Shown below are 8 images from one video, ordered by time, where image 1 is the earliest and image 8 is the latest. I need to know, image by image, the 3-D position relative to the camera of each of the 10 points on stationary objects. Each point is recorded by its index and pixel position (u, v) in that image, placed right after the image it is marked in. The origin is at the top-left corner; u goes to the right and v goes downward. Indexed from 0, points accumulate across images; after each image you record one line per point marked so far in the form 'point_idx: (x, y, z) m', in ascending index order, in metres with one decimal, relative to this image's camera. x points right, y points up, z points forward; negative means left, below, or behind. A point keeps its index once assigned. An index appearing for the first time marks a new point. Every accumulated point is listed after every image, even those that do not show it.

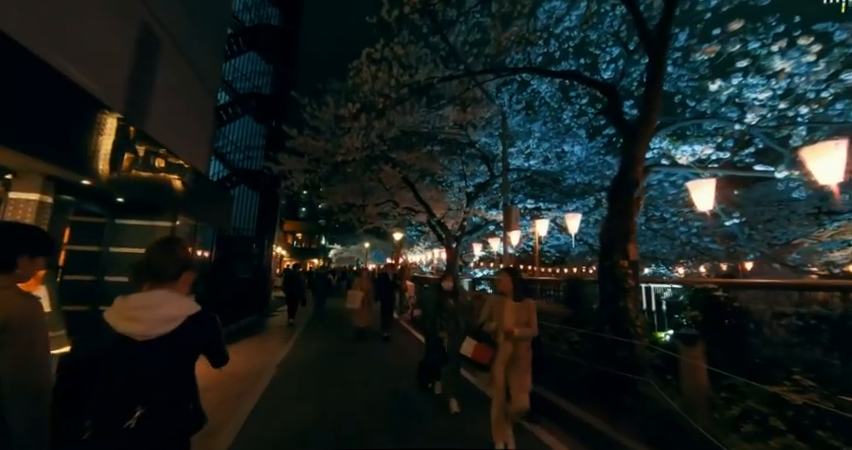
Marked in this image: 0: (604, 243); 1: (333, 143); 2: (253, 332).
0: (+3.1, -0.3, +5.7) m
1: (-3.6, +3.3, +12.9) m
2: (-6.8, -4.2, +13.0) m
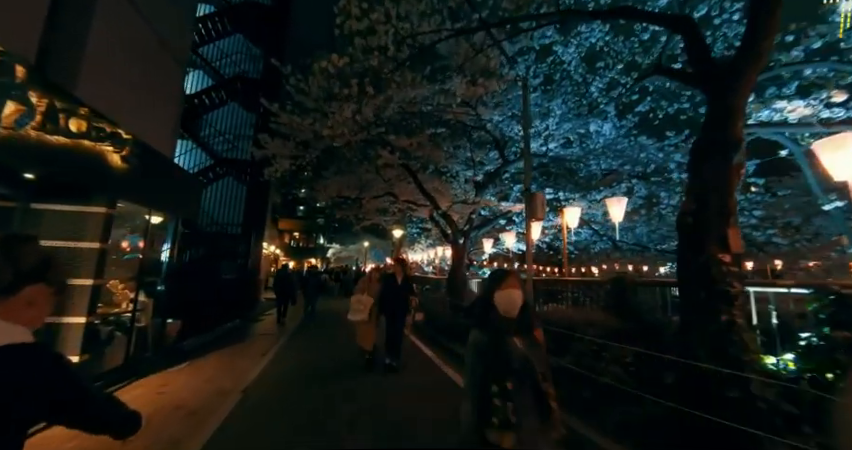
0: (+3.2, -0.1, +4.0) m
1: (-3.5, +3.6, +11.2) m
2: (-6.7, -4.0, +11.3) m
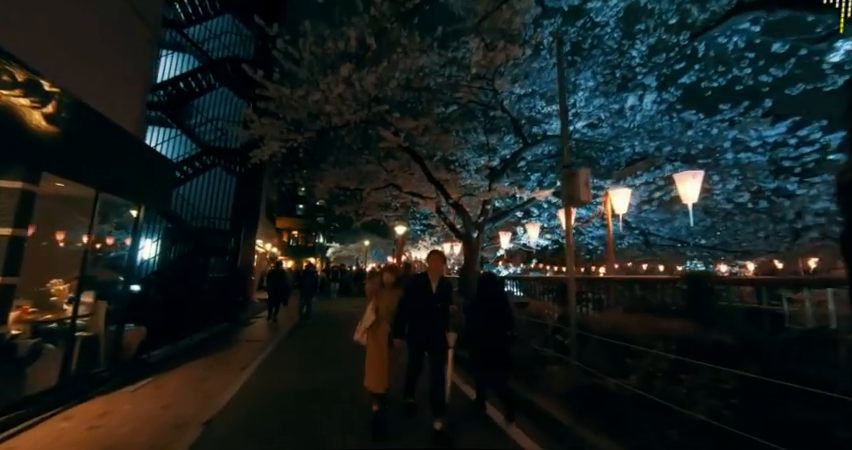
0: (+3.5, +0.2, +2.6) m
1: (-3.2, +3.8, +9.8) m
2: (-6.4, -3.7, +9.9) m
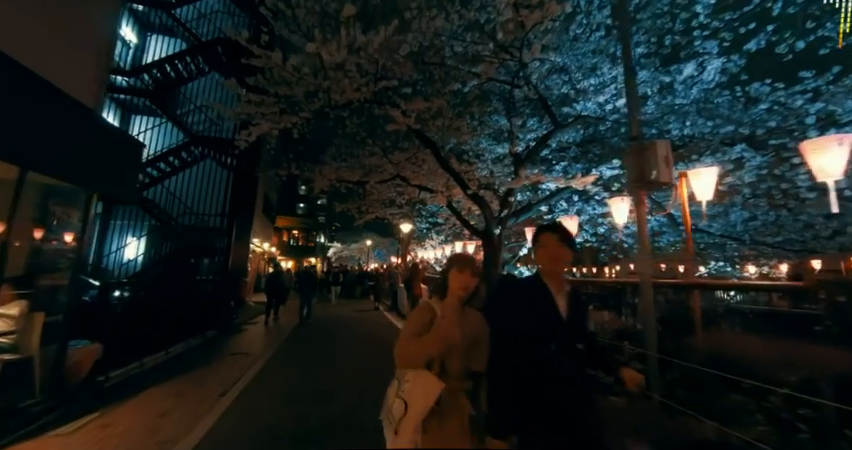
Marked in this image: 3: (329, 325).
0: (+3.9, +0.4, +1.1) m
1: (-2.8, +4.0, +8.3) m
2: (-6.0, -3.5, +8.5) m
3: (-5.0, -5.1, +17.0) m
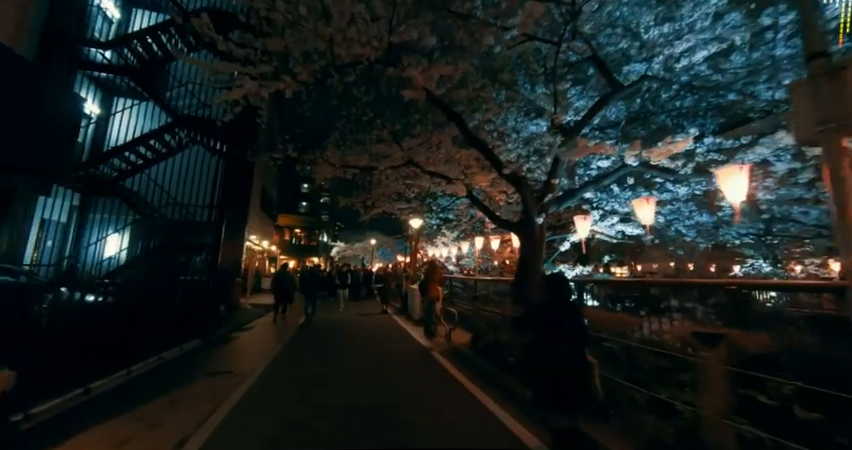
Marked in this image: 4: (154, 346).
0: (+4.4, +0.7, -0.7) m
1: (-2.2, +4.3, +6.6) m
2: (-5.4, -3.3, +6.7) m
3: (-4.4, -4.8, +15.2) m
4: (-7.3, -3.3, +8.8) m
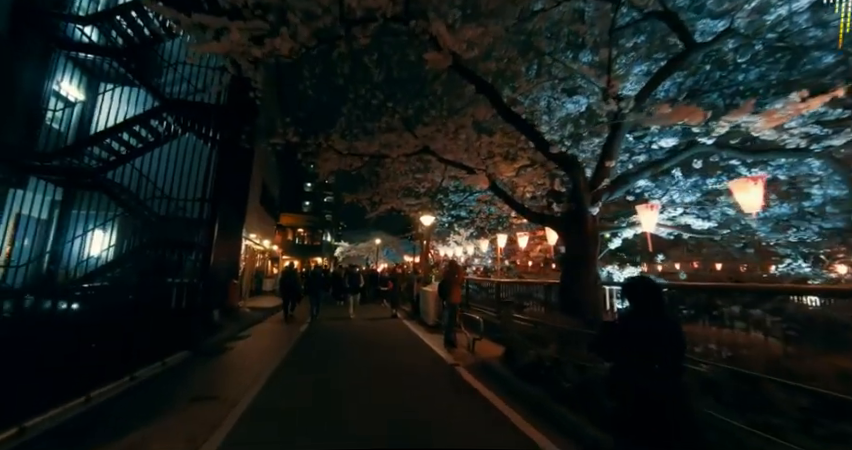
0: (+4.9, +0.9, -2.1) m
1: (-1.7, +4.4, +5.2) m
2: (-4.8, -3.1, +5.4) m
3: (-3.8, -4.6, +13.9) m
4: (-6.7, -3.1, +7.4) m
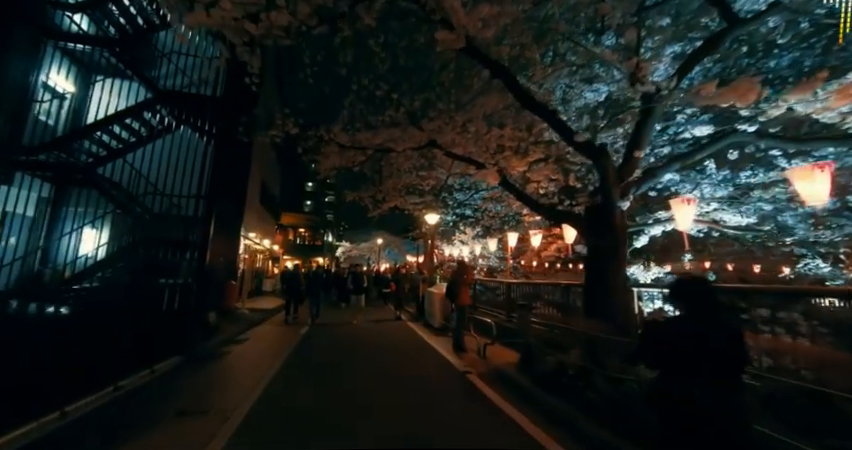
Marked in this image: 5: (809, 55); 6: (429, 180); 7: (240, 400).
0: (+5.1, +0.9, -2.7) m
1: (-1.5, +4.5, +4.7) m
2: (-4.6, -3.0, +4.9) m
3: (-3.5, -4.6, +13.3) m
4: (-6.5, -3.1, +6.9) m
5: (+8.1, +3.6, +6.8) m
6: (+0.1, +2.1, +15.9) m
7: (-3.5, -3.3, +6.1) m
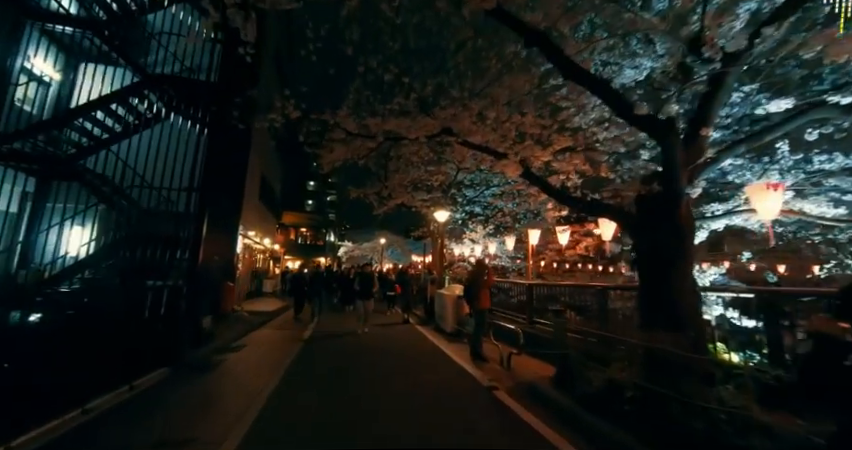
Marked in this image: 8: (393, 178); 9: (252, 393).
0: (+5.4, +1.1, -3.7) m
1: (-1.1, +4.6, +3.7) m
2: (-4.2, -2.9, +3.9) m
3: (-3.1, -4.5, +12.4) m
4: (-6.1, -3.0, +6.0) m
5: (+8.5, +3.7, +5.8) m
6: (+0.6, +2.3, +14.9) m
7: (-3.1, -3.2, +5.2) m
8: (-1.7, +2.3, +15.5) m
9: (-3.7, -3.5, +6.7) m
